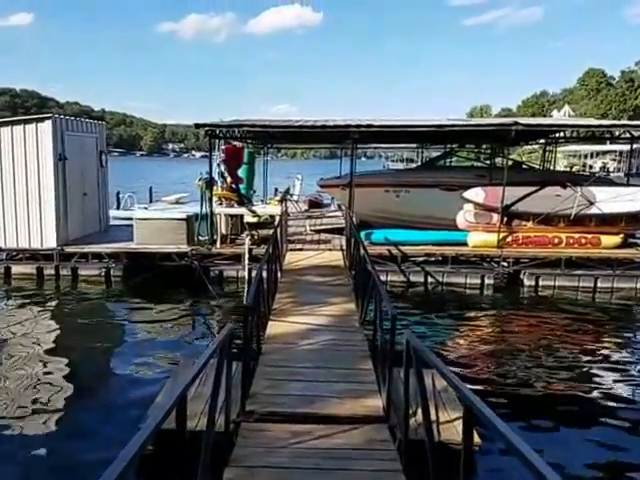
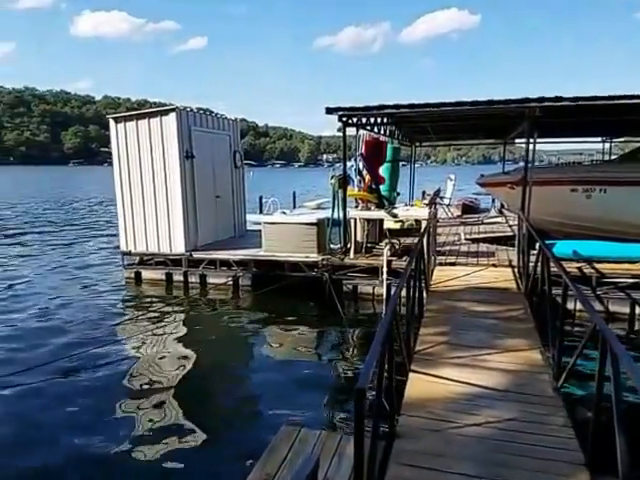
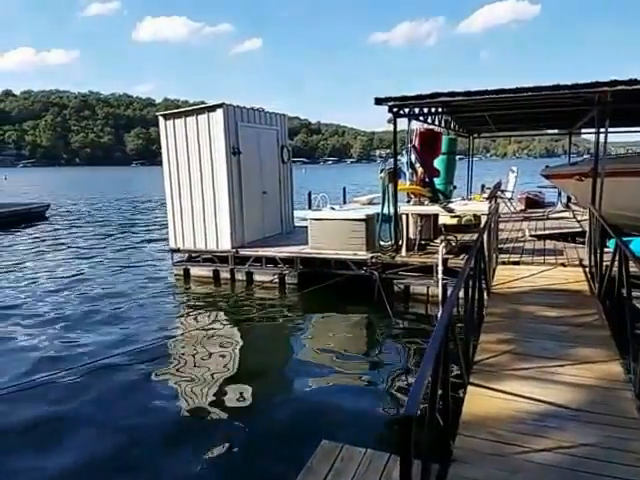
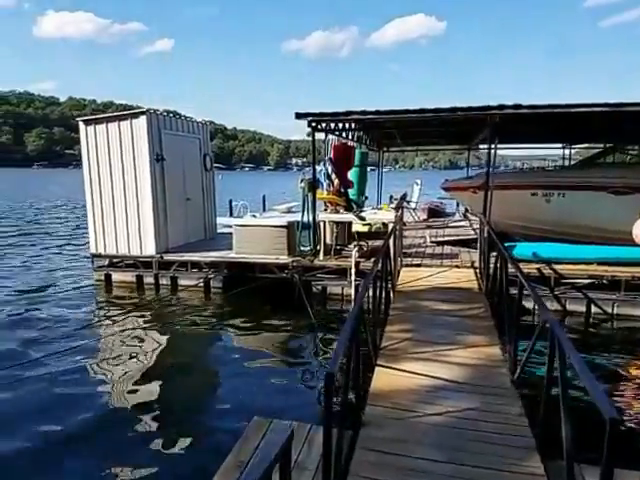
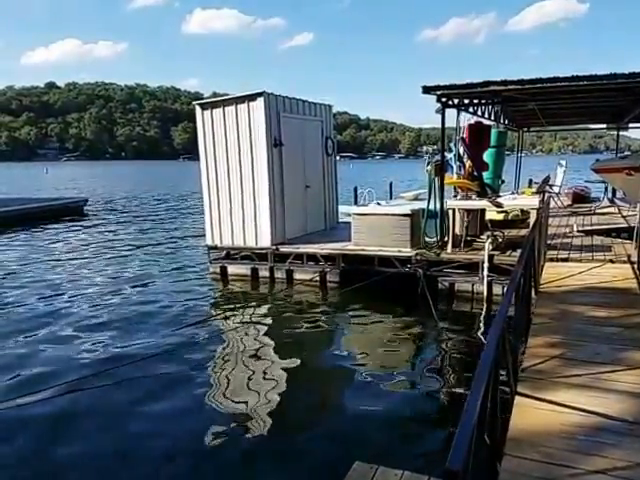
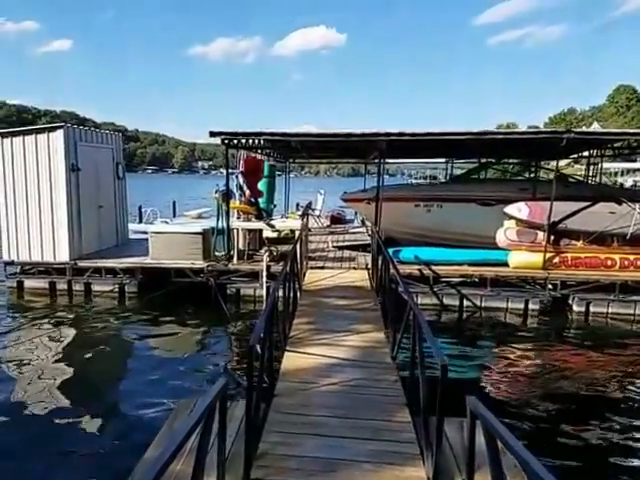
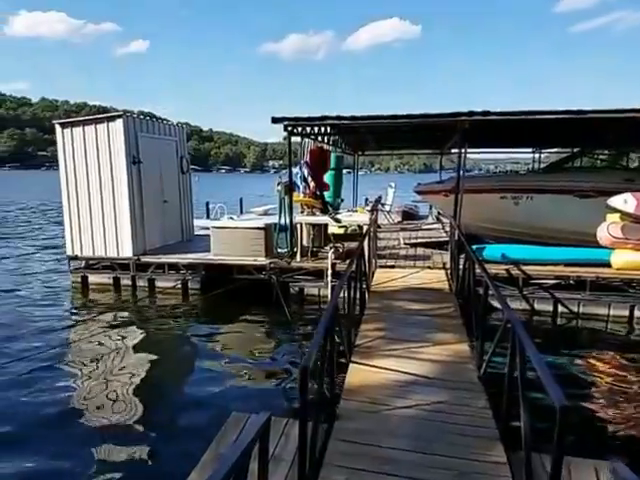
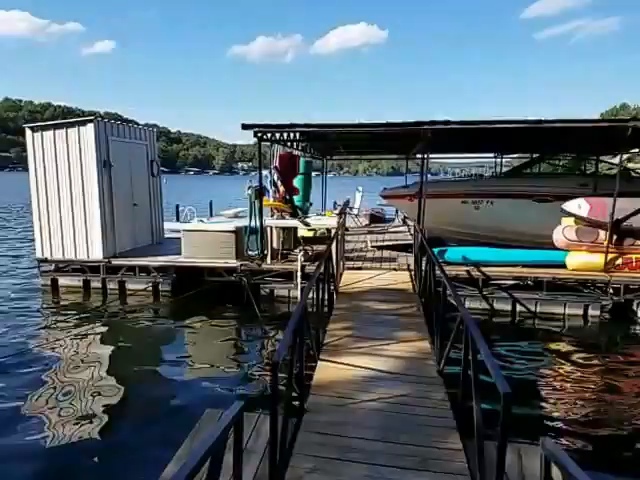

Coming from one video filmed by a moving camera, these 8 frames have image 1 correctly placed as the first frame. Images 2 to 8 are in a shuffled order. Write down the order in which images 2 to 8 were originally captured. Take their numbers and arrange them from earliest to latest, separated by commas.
6, 8, 7, 4, 2, 3, 5
